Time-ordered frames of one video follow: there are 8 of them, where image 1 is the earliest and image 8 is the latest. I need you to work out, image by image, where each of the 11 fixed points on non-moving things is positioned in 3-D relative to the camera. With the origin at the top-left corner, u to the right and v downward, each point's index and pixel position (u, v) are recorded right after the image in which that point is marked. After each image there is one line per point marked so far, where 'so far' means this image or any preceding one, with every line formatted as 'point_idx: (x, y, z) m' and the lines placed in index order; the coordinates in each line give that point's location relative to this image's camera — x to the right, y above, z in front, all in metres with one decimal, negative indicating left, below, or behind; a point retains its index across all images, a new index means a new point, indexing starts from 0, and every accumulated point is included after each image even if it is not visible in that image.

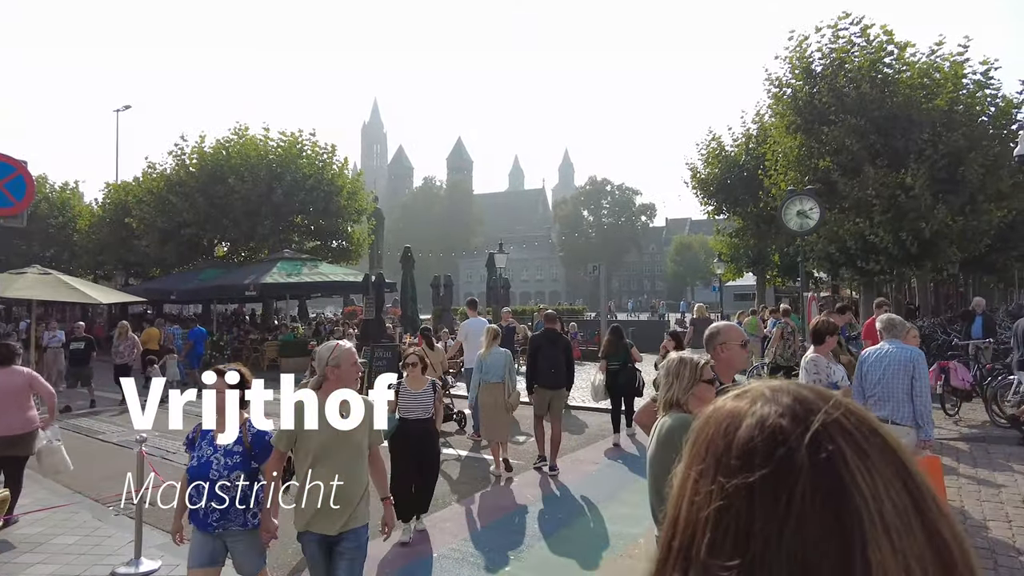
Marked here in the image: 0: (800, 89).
0: (+7.7, +5.3, +17.7) m
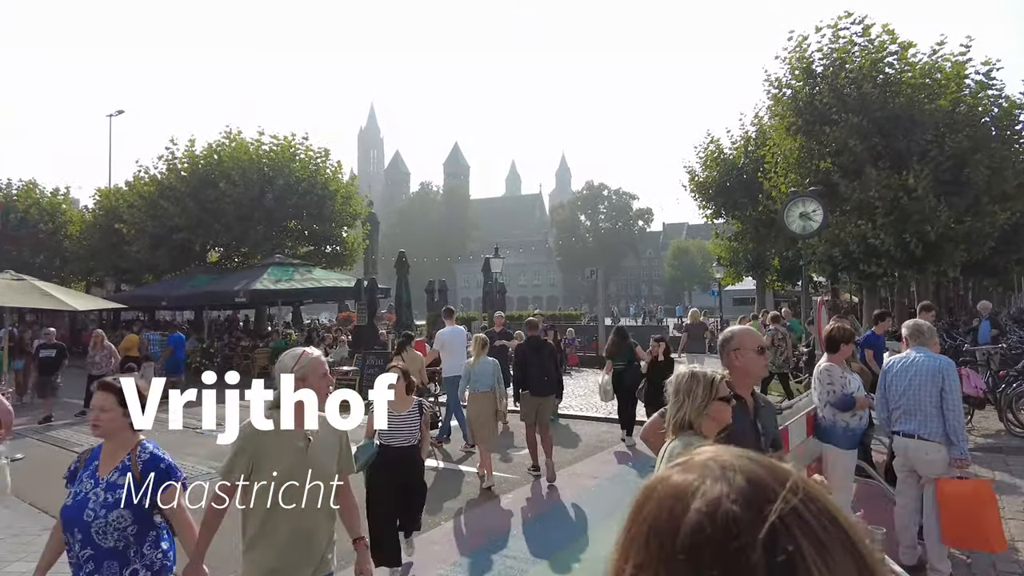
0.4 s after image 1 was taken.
0: (+7.6, +5.2, +17.4) m
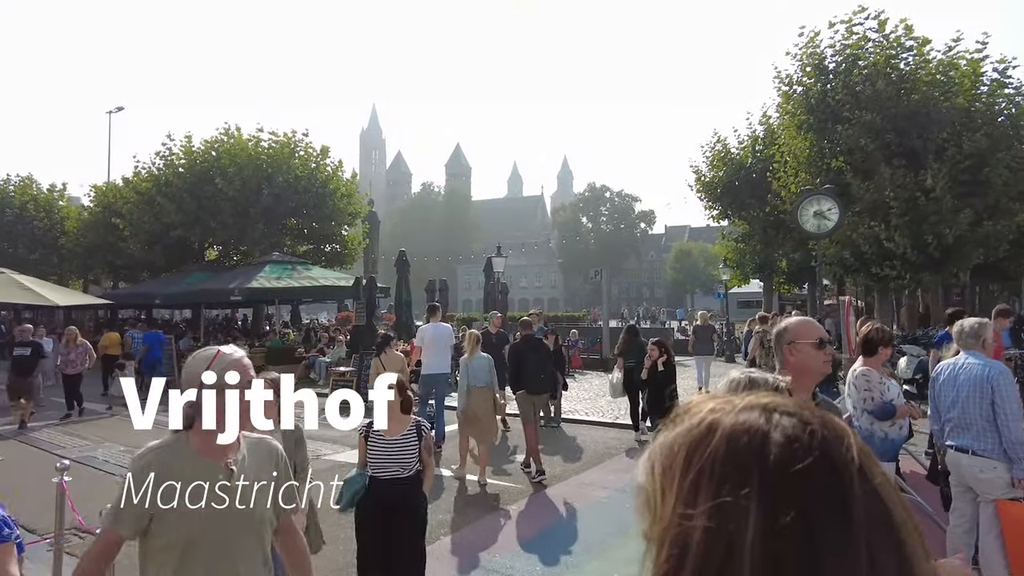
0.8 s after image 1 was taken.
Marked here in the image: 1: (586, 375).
0: (+7.7, +5.2, +17.0) m
1: (+1.9, -2.3, +17.2) m
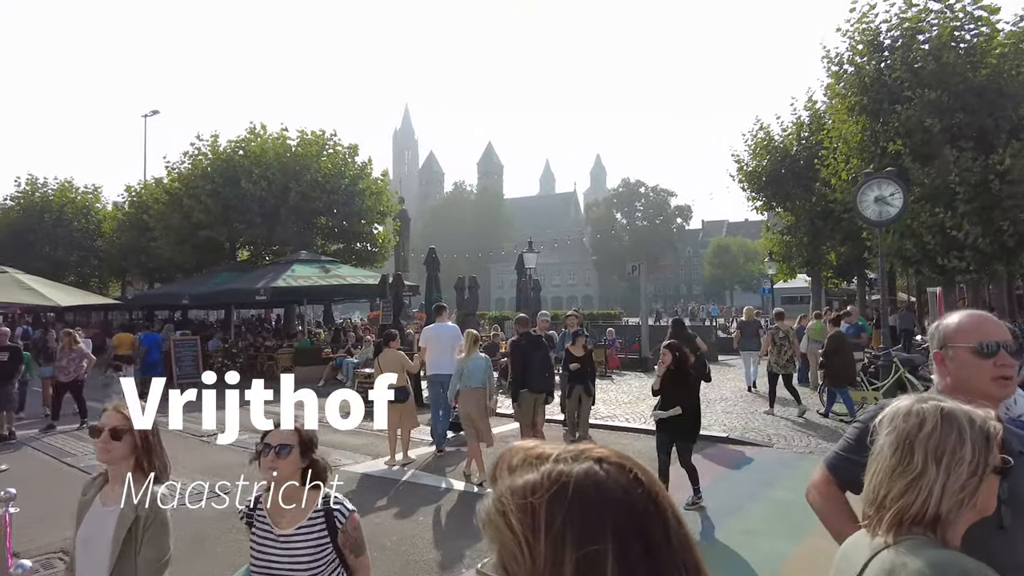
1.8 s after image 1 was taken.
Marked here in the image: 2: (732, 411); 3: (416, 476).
0: (+8.4, +5.3, +15.7) m
1: (+2.8, -2.2, +16.3) m
2: (+4.0, -2.2, +11.9) m
3: (-1.1, -2.3, +7.9) m
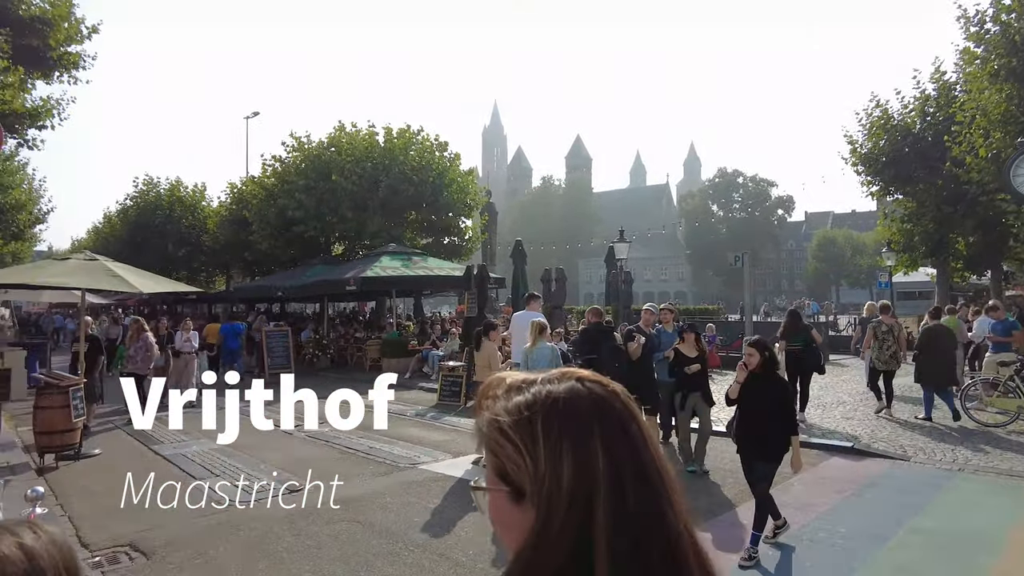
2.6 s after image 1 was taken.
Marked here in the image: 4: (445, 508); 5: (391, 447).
0: (+10.4, +5.5, +13.7) m
1: (+4.8, -2.0, +15.1) m
2: (+5.5, -2.1, +10.5) m
3: (-0.1, -2.1, +7.2) m
4: (-0.7, -2.1, +6.4) m
5: (-1.6, -2.1, +8.9) m
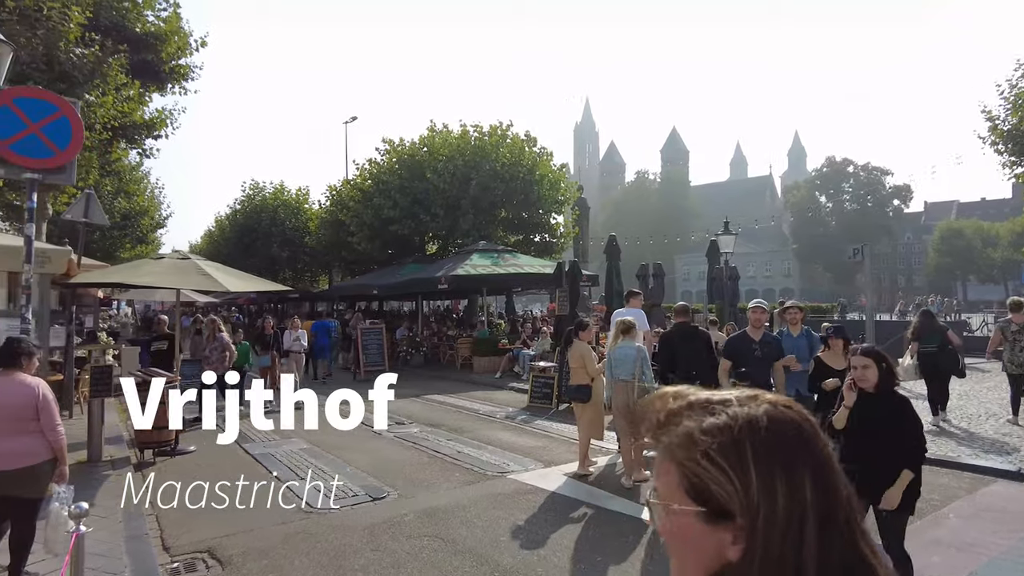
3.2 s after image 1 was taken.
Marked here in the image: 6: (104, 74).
0: (+12.1, +5.6, +11.5) m
1: (+6.8, -1.9, +13.7) m
2: (+6.8, -2.0, +9.1) m
3: (+0.8, -2.1, +6.6) m
4: (+0.2, -2.1, +5.8) m
5: (-0.4, -2.1, +8.5) m
6: (-11.1, +5.8, +18.0) m
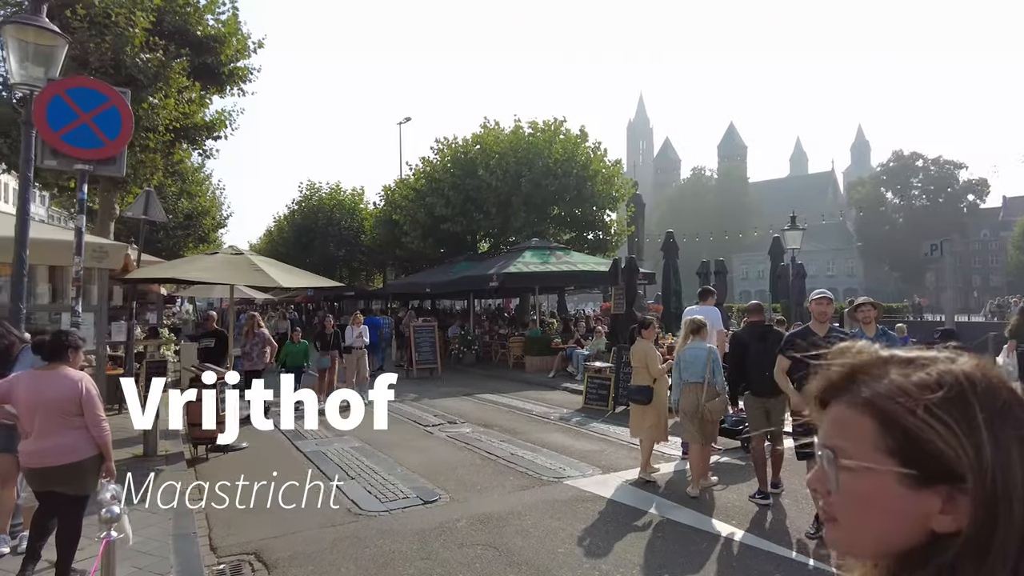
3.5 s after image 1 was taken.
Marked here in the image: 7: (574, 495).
0: (+13.0, +5.6, +10.2) m
1: (+7.9, -1.8, +12.7) m
2: (+7.5, -1.9, +8.2) m
3: (+1.4, -2.0, +6.1) m
4: (+0.7, -2.0, +5.4) m
5: (+0.3, -2.1, +8.1) m
6: (-9.6, +5.9, +18.4) m
7: (+0.6, -2.0, +6.5) m
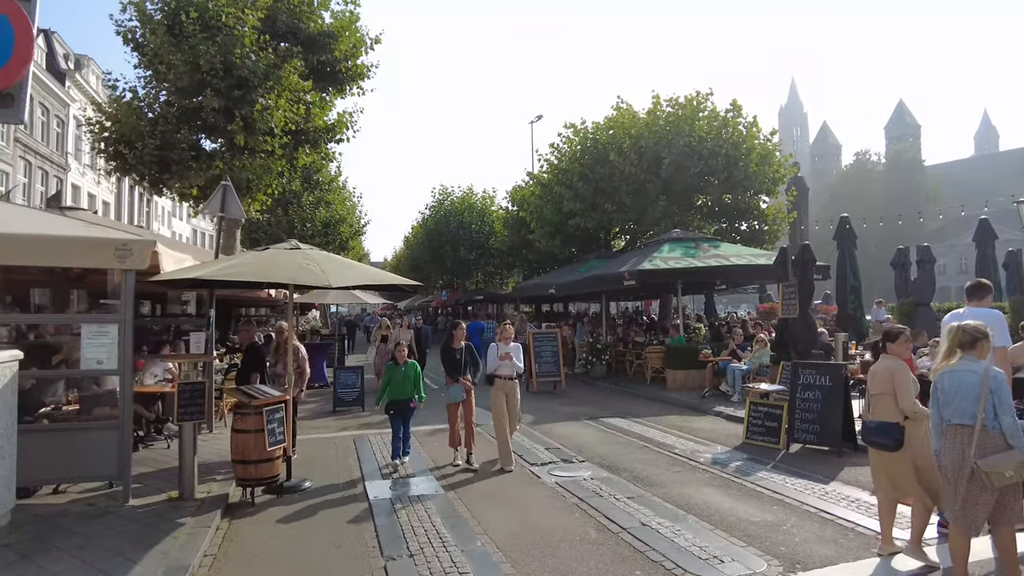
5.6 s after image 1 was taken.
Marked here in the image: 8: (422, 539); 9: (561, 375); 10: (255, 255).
0: (+14.1, +5.9, +5.0) m
1: (+9.8, -1.7, +8.5) m
2: (+8.5, -1.8, +4.1) m
3: (+2.0, -2.0, +3.4) m
4: (+1.2, -2.0, +2.8) m
5: (+1.4, -2.0, +5.6) m
6: (-6.3, +5.7, +17.8) m
7: (+1.4, -2.0, +3.9) m
8: (-0.8, -2.1, +5.6) m
9: (+1.1, -2.0, +14.8) m
10: (-2.8, +0.4, +7.1) m
